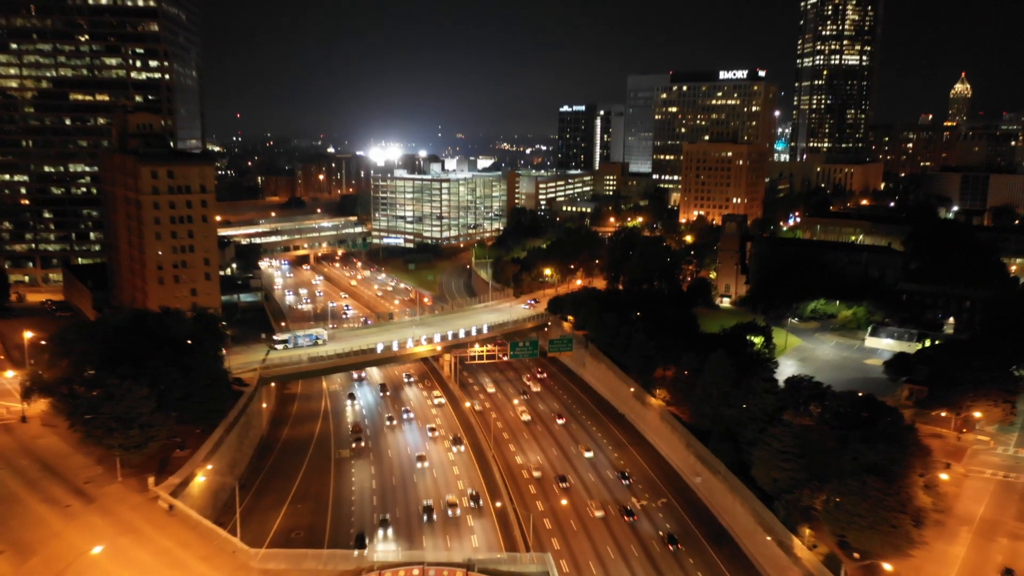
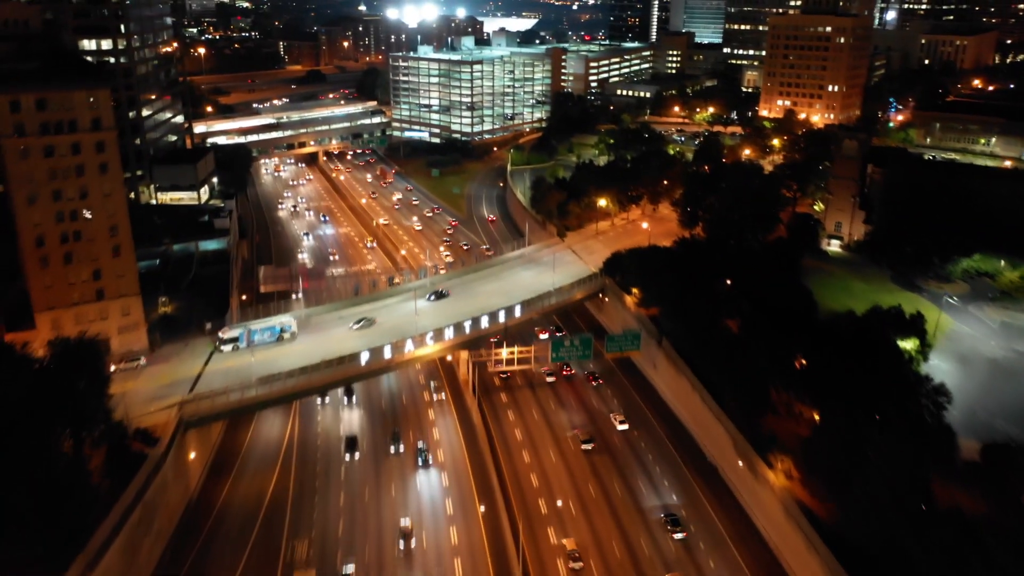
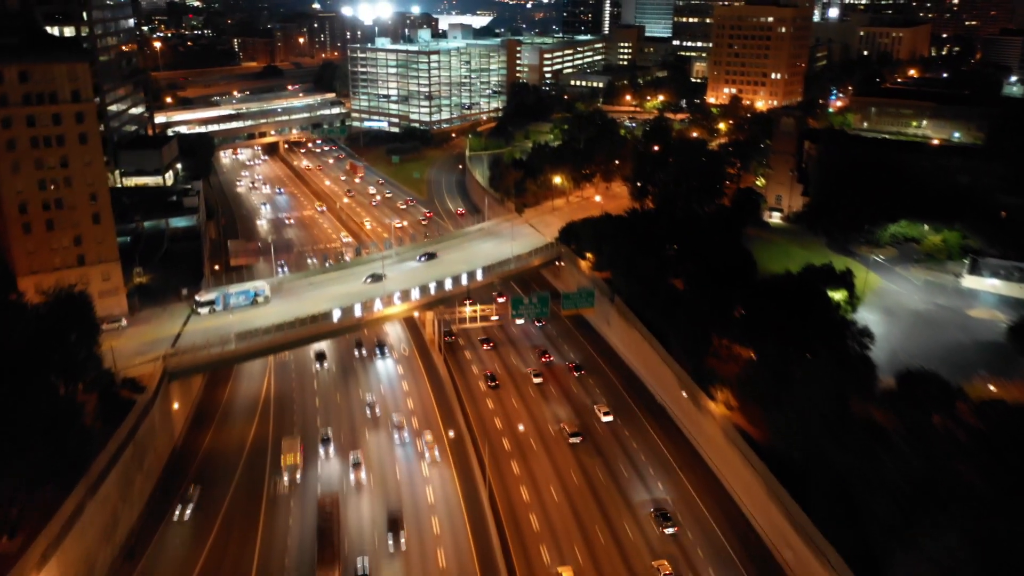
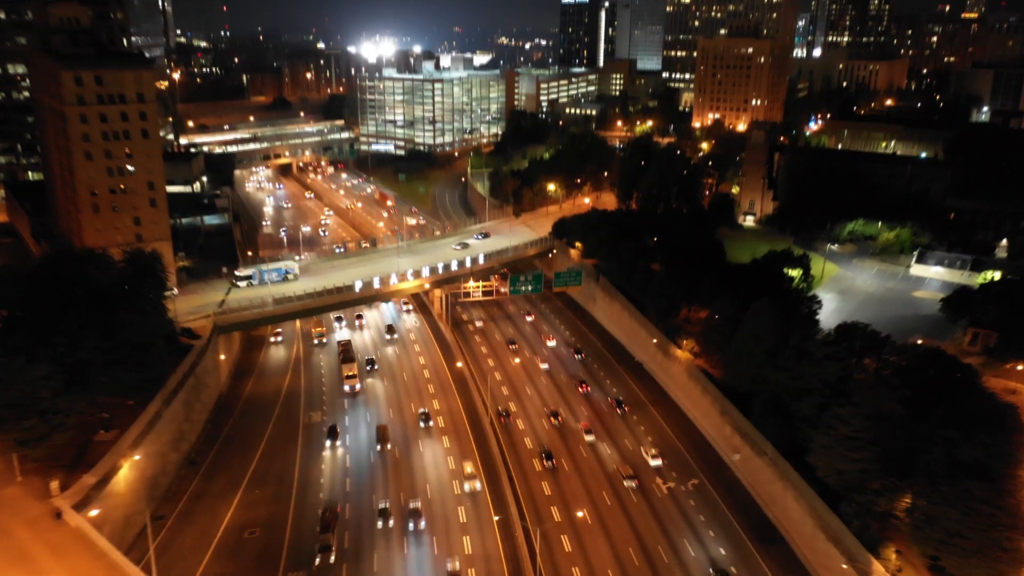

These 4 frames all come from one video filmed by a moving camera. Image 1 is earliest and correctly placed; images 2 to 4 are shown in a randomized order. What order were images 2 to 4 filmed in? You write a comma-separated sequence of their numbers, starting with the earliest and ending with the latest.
4, 3, 2
